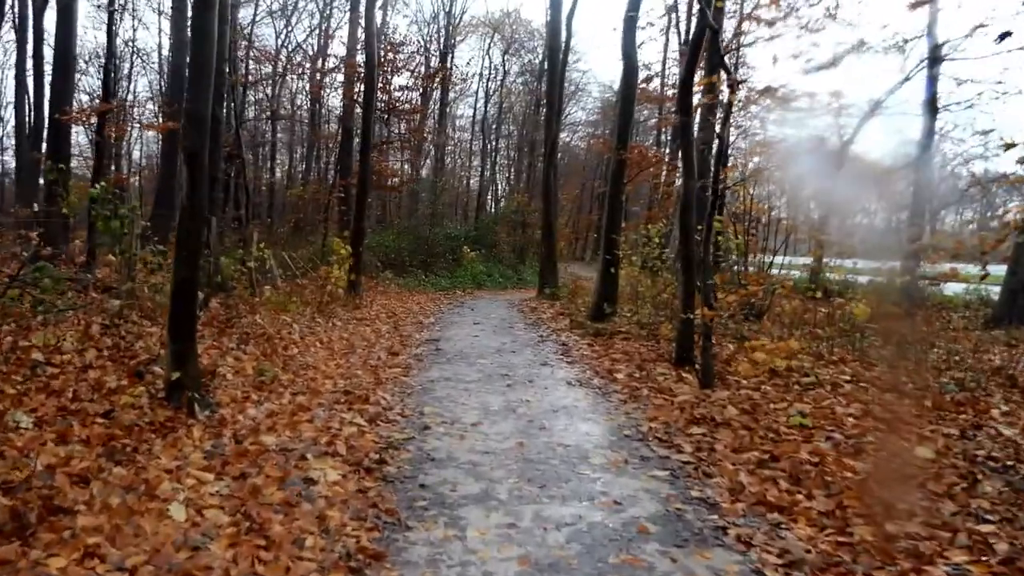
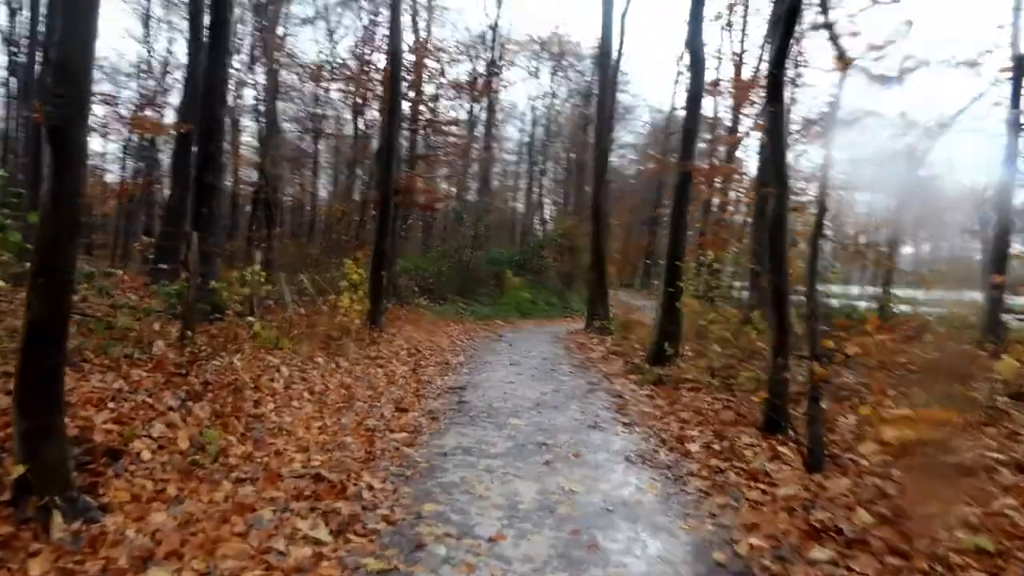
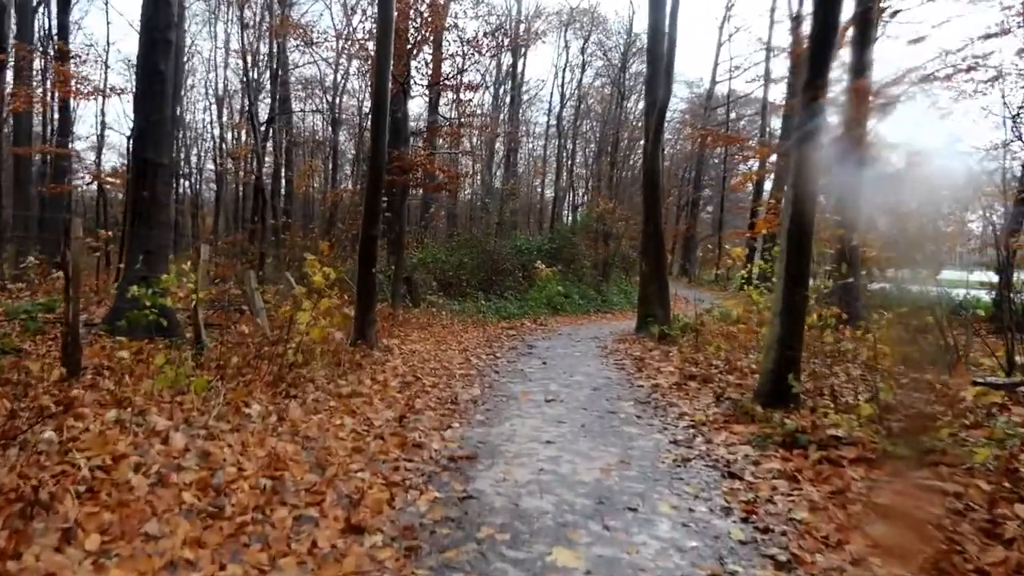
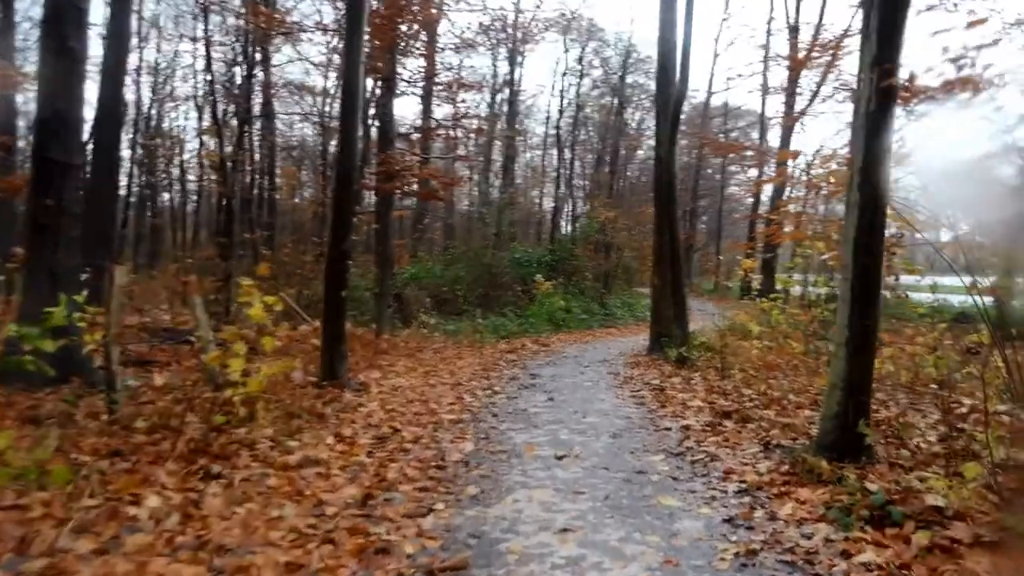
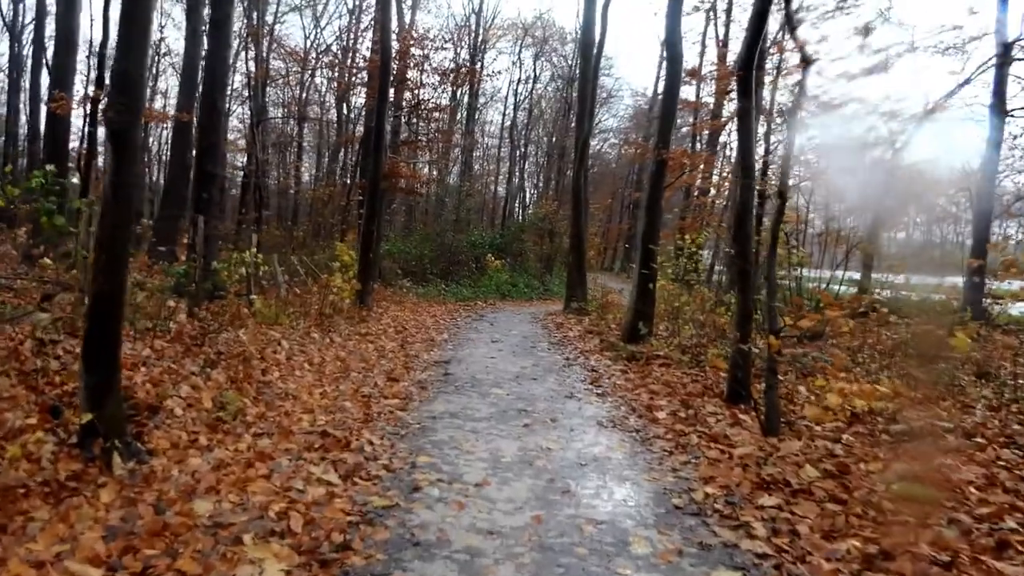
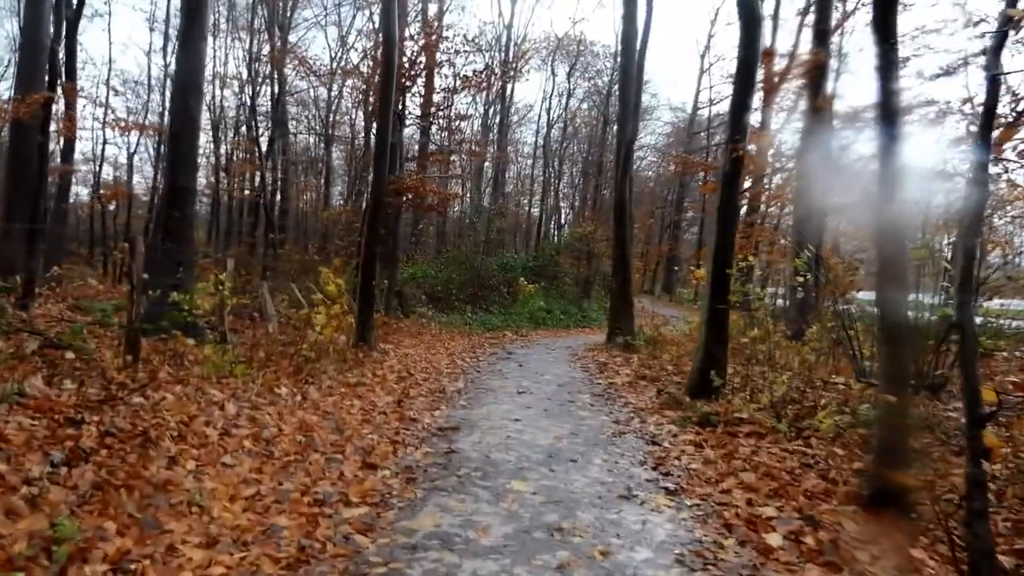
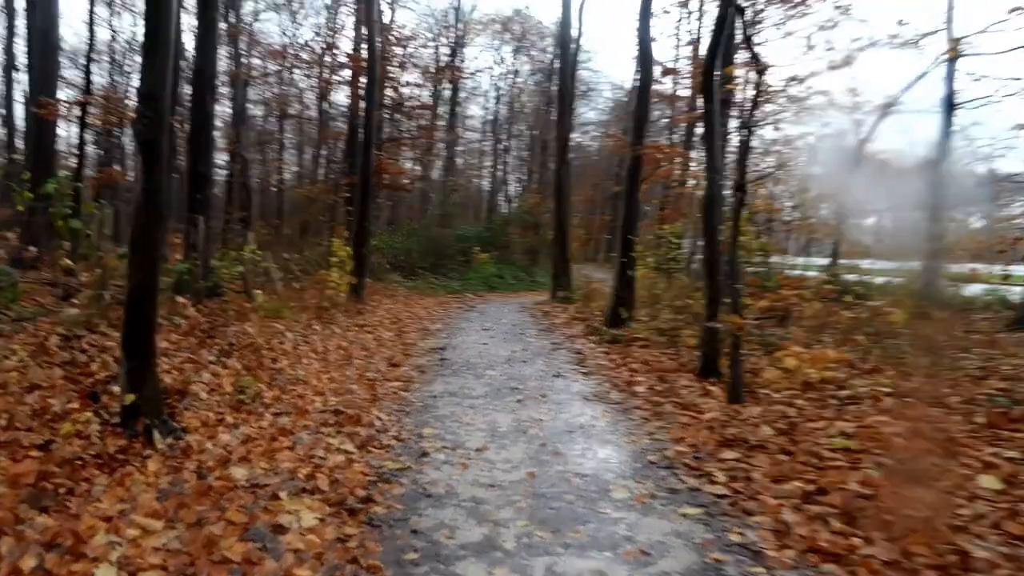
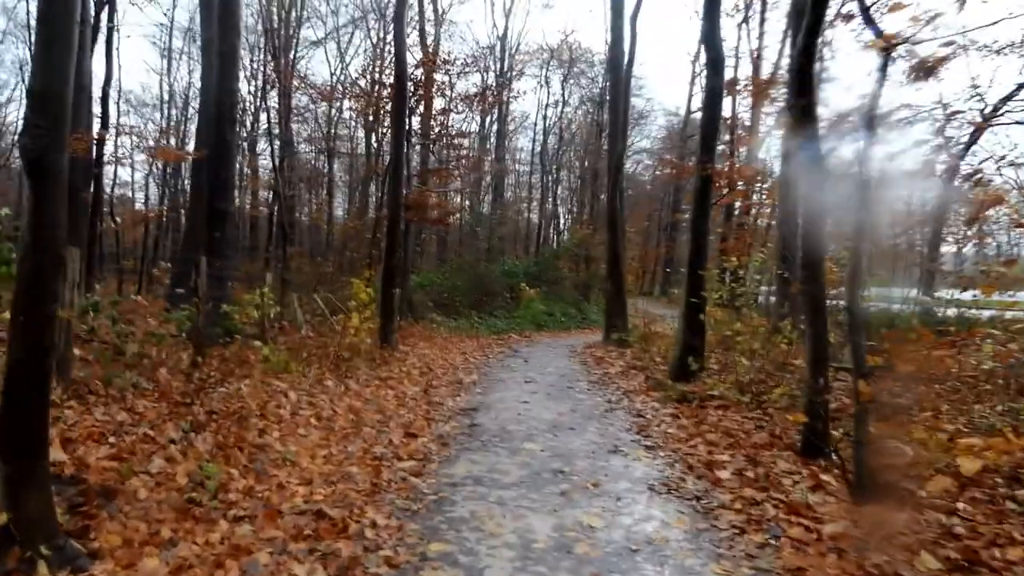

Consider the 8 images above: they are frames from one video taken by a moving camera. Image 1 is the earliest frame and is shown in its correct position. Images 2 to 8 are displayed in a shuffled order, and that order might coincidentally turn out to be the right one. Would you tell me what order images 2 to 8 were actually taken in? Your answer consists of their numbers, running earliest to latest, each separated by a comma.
7, 5, 2, 8, 6, 3, 4
